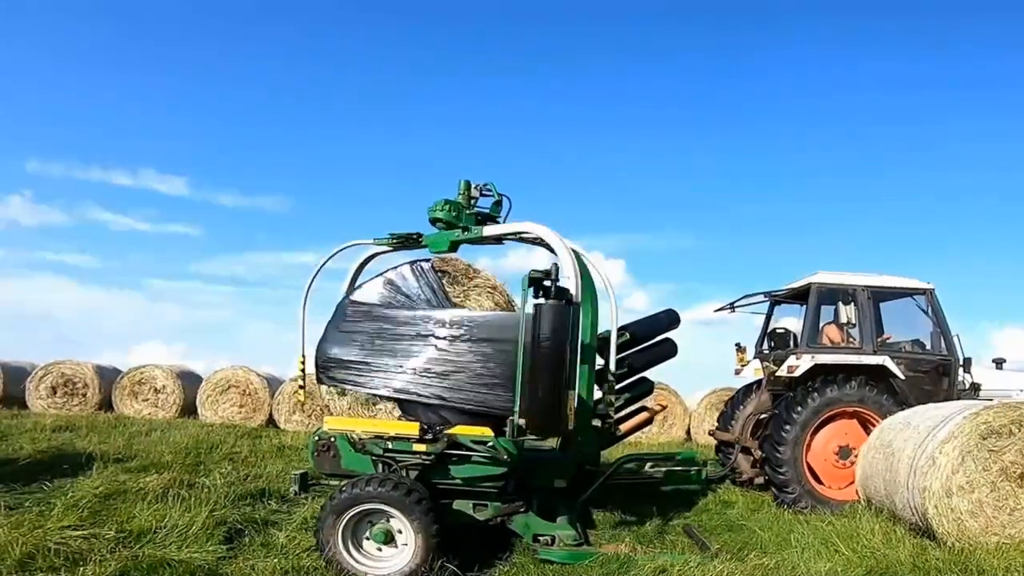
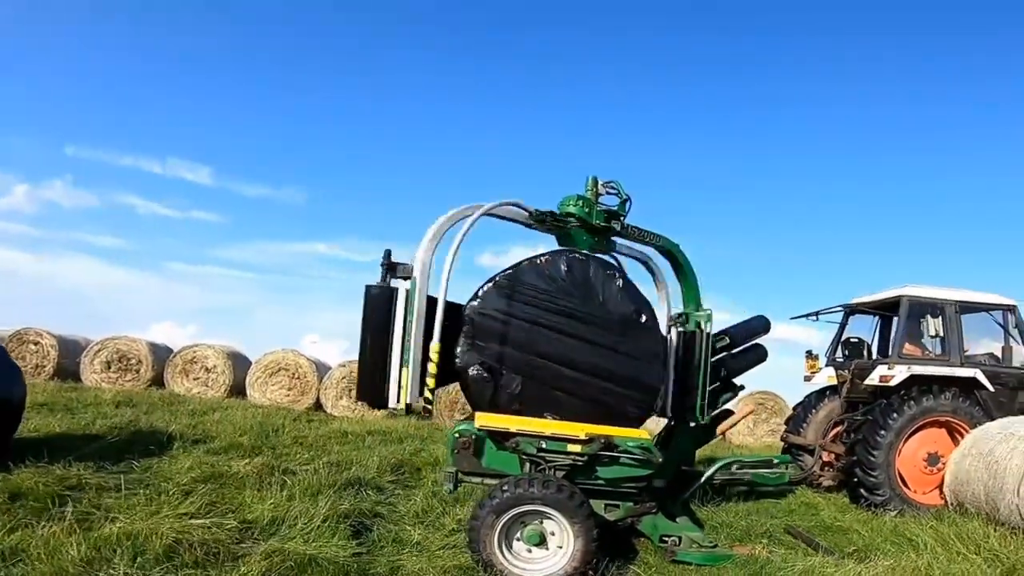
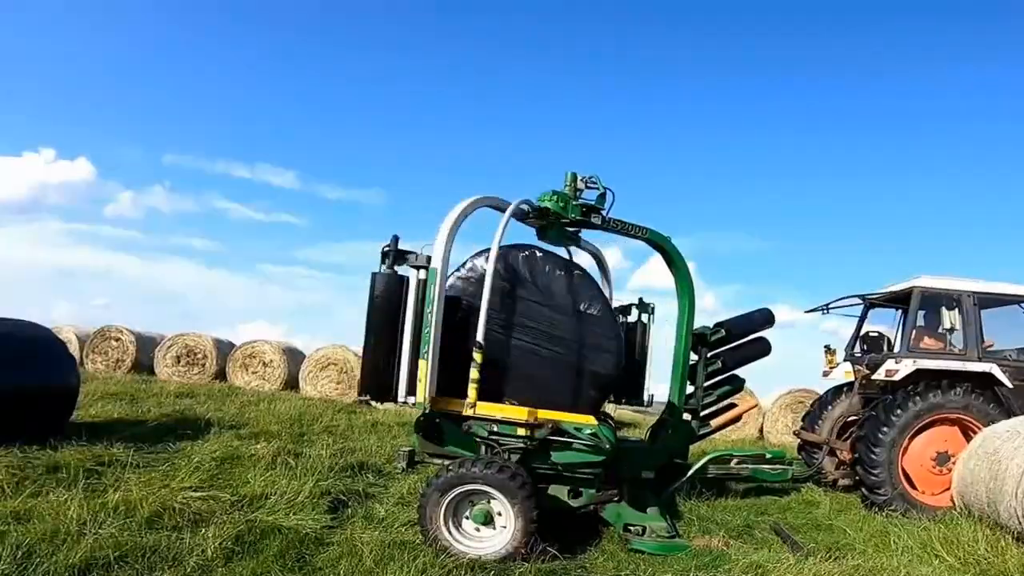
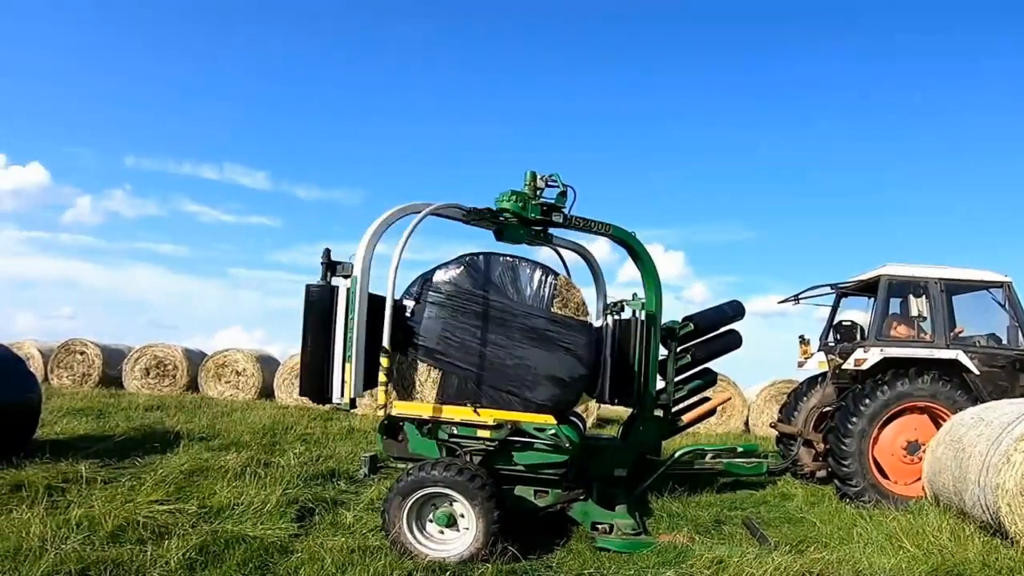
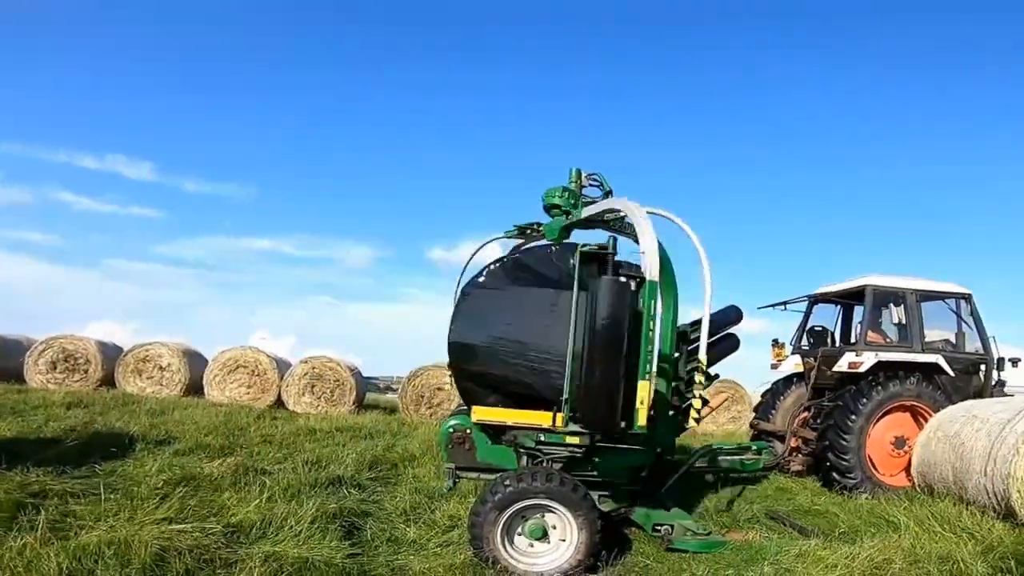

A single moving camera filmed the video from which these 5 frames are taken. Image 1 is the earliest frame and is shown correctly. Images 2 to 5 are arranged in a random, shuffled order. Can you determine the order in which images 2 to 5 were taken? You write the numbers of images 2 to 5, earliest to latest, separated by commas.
4, 3, 2, 5
